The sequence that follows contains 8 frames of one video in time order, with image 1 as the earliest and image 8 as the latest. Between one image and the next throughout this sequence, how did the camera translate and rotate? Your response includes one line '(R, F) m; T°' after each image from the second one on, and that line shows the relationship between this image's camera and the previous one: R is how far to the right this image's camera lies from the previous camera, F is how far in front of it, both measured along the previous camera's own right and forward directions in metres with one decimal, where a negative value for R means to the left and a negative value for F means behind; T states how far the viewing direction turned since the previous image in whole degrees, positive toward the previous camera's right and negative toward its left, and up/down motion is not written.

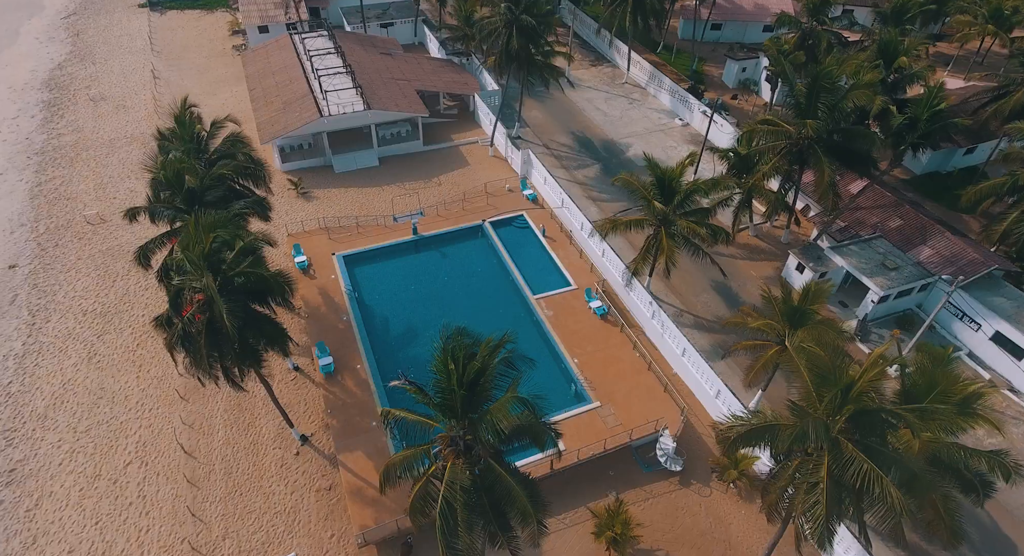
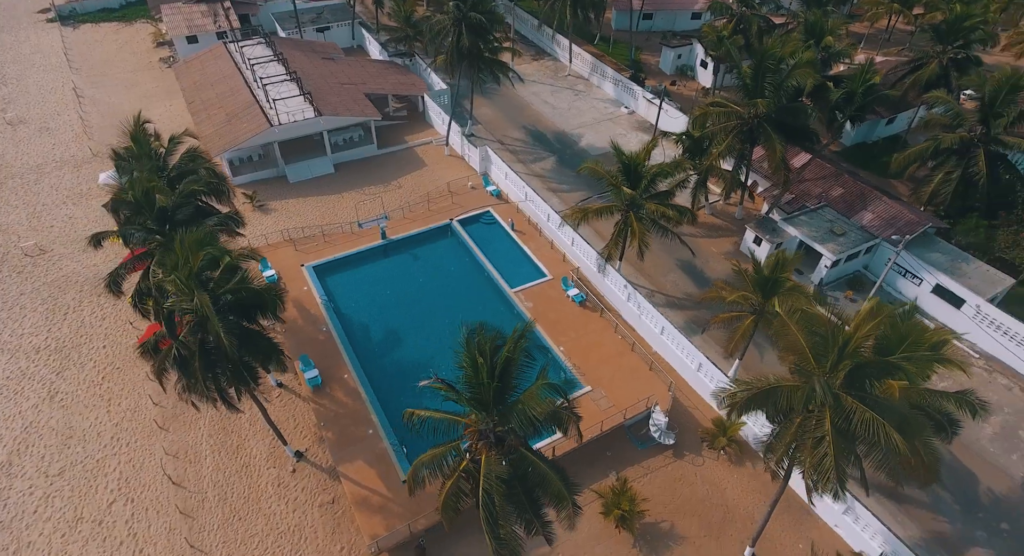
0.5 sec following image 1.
(-1.4, -0.1) m; +5°
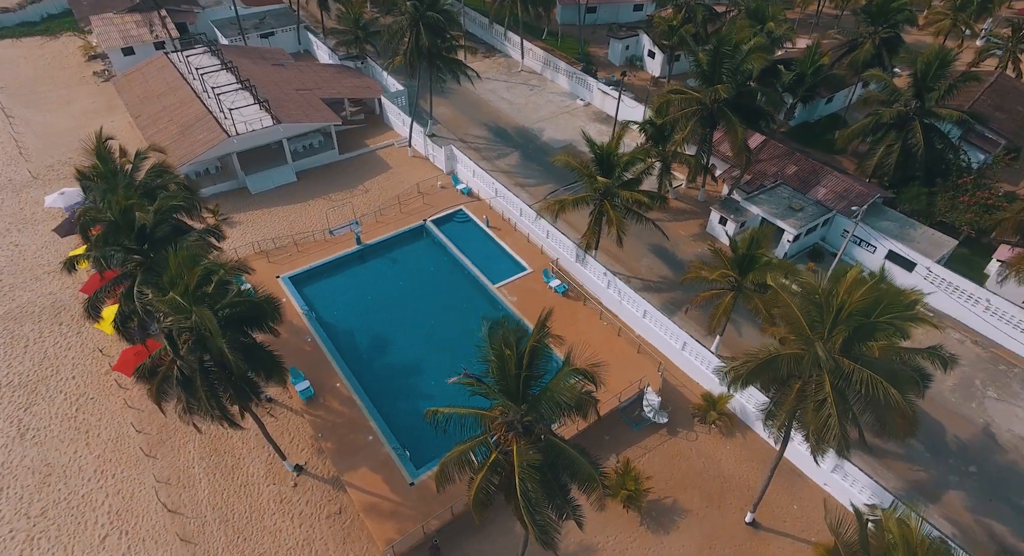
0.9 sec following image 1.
(-1.3, -0.1) m; +5°
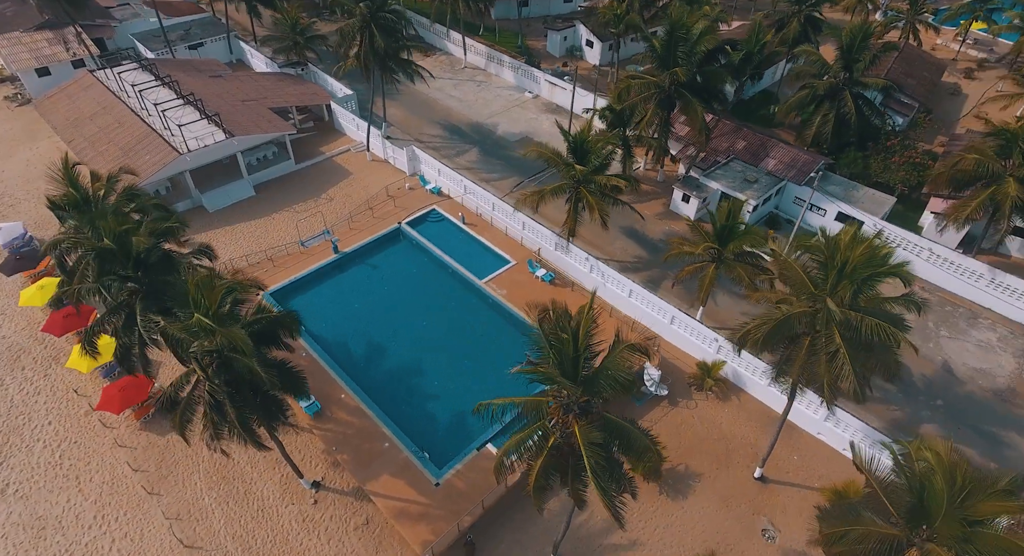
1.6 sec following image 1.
(-2.1, -0.1) m; +6°
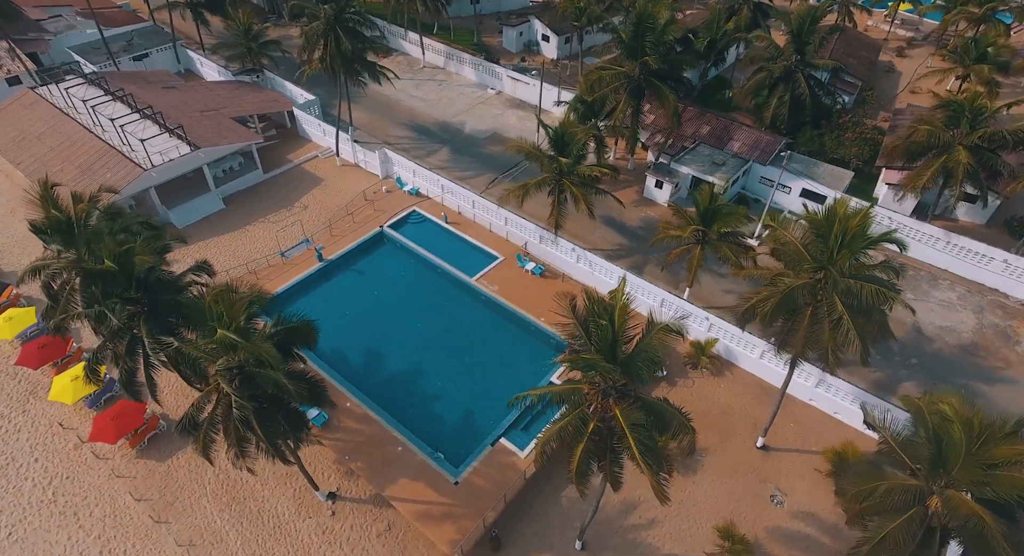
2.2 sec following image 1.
(-1.6, -0.1) m; +4°
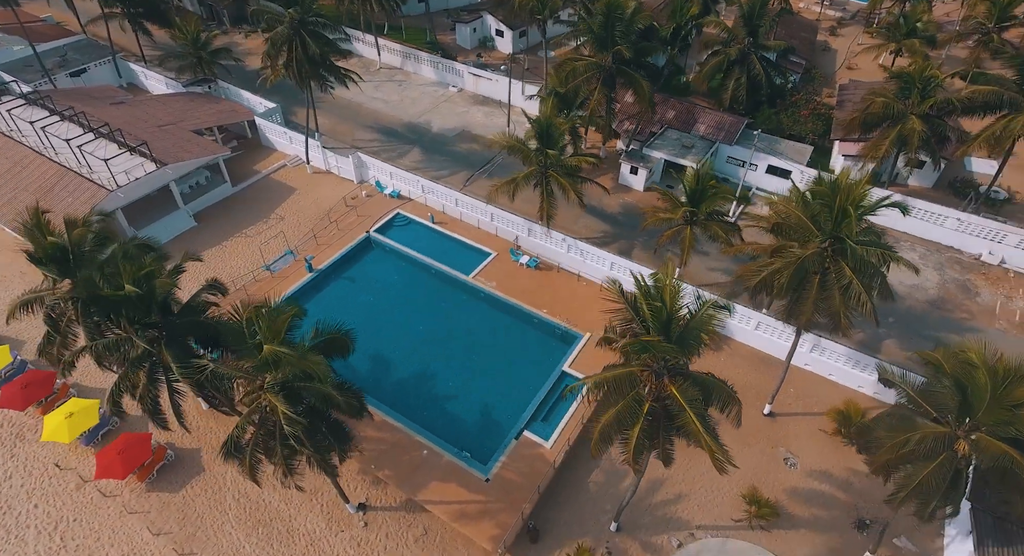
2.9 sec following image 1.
(-2.1, 0.0) m; +5°
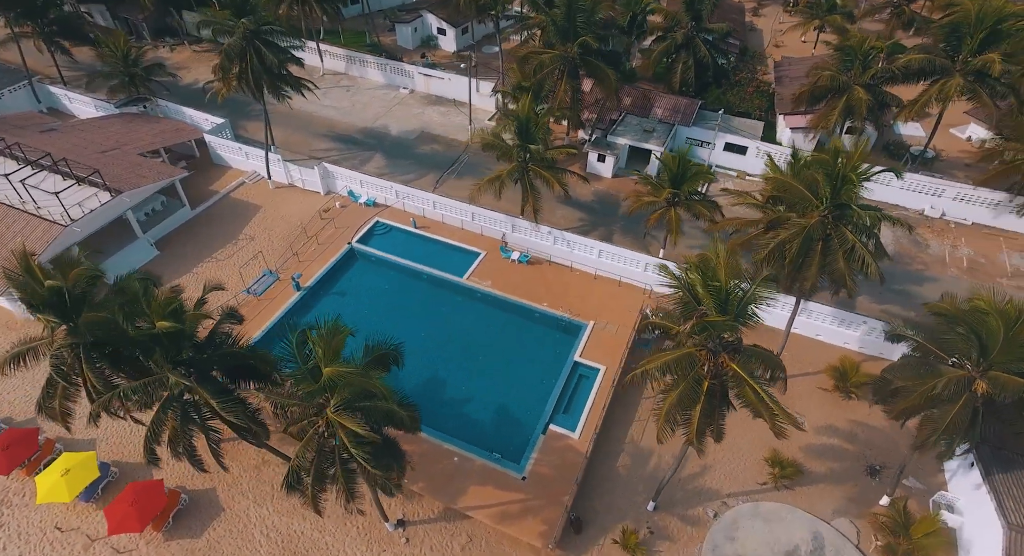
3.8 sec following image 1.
(-2.5, +0.2) m; +6°
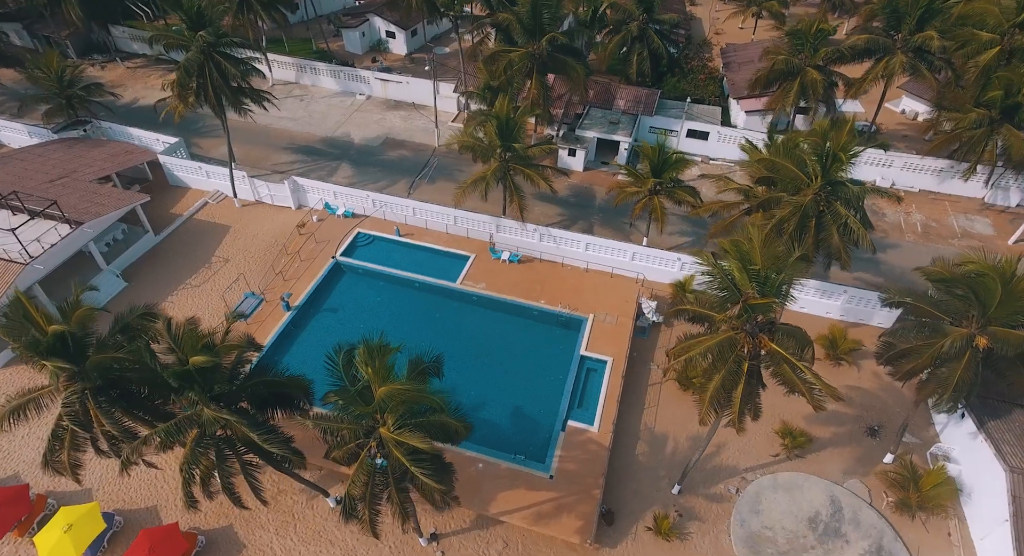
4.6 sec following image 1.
(-2.0, +0.2) m; +5°
